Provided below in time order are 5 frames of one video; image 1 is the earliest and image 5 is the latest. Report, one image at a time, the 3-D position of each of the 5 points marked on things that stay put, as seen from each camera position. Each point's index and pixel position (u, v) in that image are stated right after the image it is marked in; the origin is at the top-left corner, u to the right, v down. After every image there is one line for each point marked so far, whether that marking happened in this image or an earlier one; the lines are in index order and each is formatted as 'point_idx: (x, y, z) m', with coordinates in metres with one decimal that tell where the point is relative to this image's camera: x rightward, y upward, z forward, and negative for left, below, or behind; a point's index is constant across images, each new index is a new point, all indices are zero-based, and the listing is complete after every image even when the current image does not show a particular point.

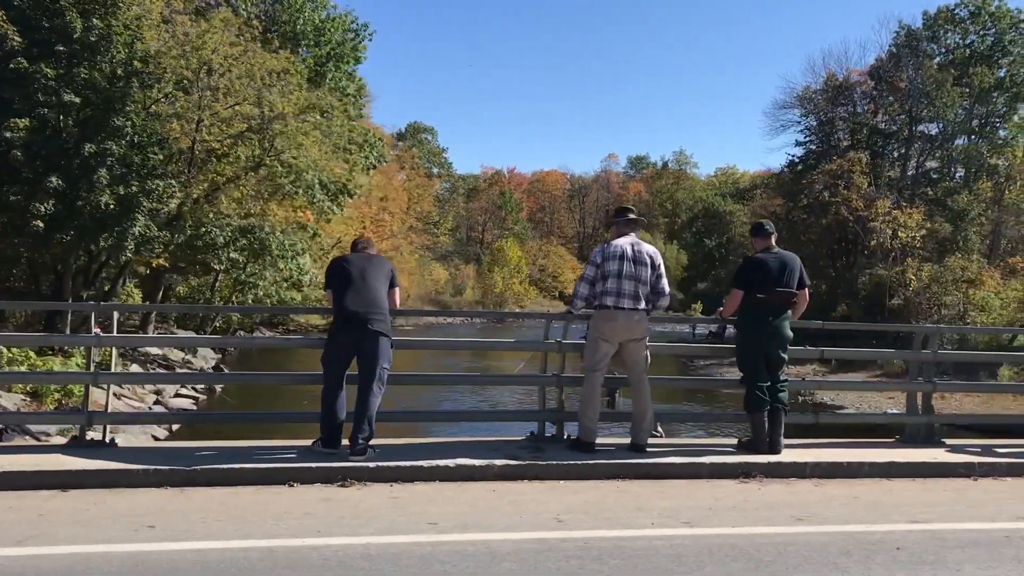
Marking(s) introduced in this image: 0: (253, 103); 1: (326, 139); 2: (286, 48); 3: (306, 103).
0: (-4.7, +3.3, +17.6) m
1: (-3.8, +3.0, +19.8) m
2: (-4.7, +4.9, +20.0) m
3: (-4.0, +3.6, +18.9) m
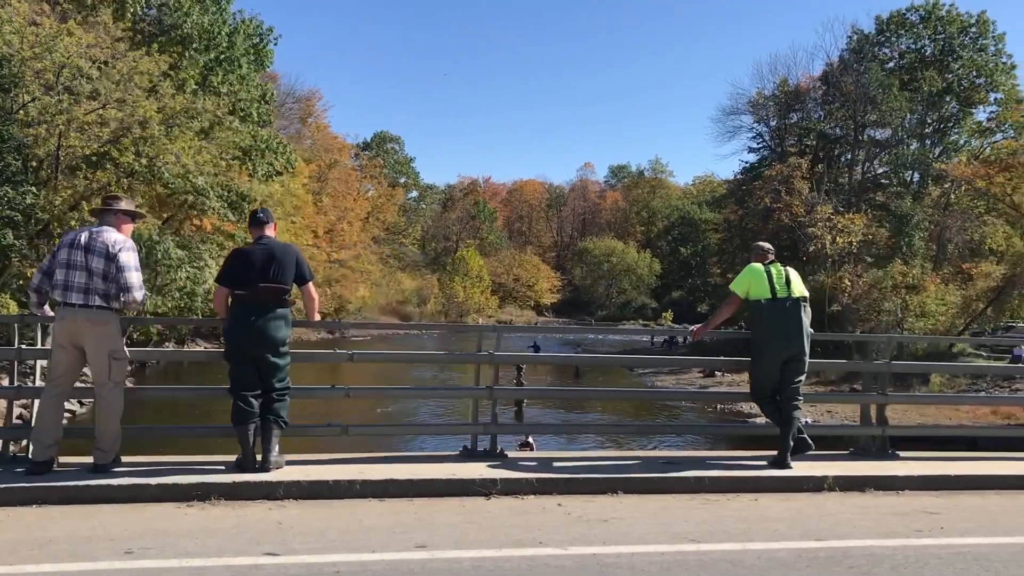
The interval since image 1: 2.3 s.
0: (-6.9, +3.2, +17.1) m
1: (-5.9, +2.8, +19.3) m
2: (-6.9, +4.7, +19.6) m
3: (-6.2, +3.4, +18.5) m
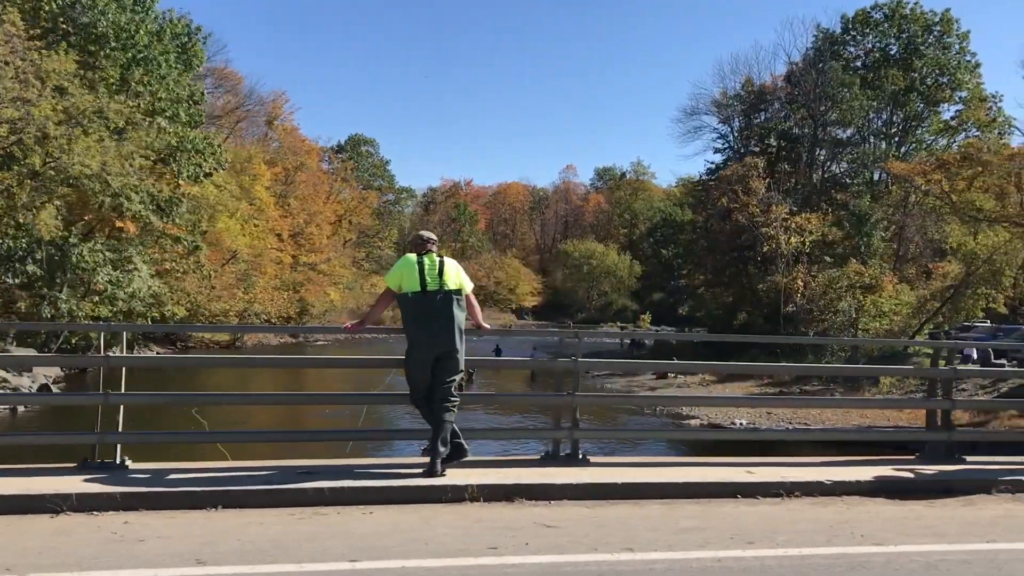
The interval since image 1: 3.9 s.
0: (-8.4, +3.1, +16.8) m
1: (-7.5, +2.7, +18.9) m
2: (-8.5, +4.6, +19.2) m
3: (-7.8, +3.3, +18.1) m
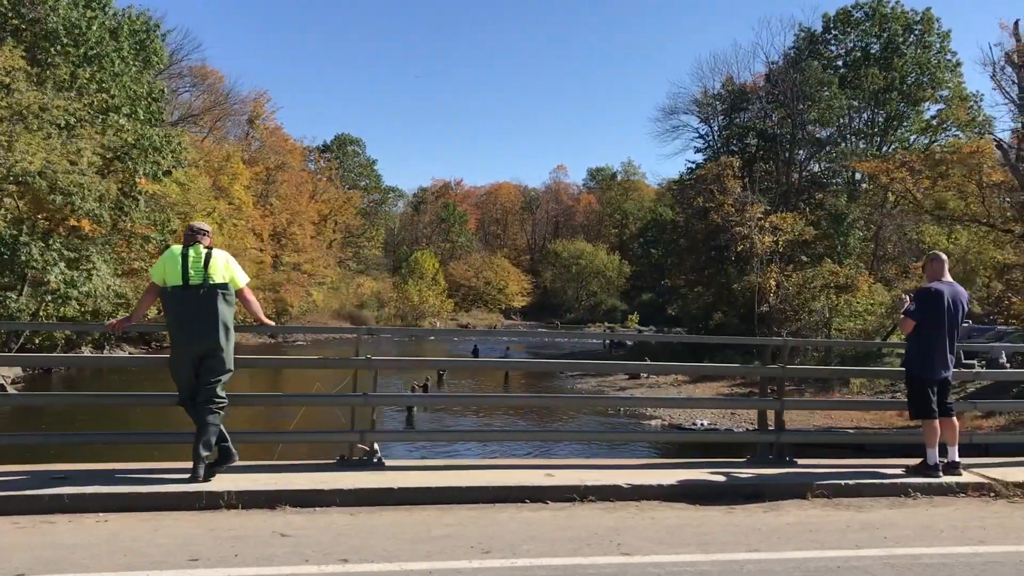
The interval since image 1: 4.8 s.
0: (-9.3, +3.1, +16.5) m
1: (-8.4, +2.8, +18.7) m
2: (-9.4, +4.7, +19.0) m
3: (-8.6, +3.4, +17.8) m
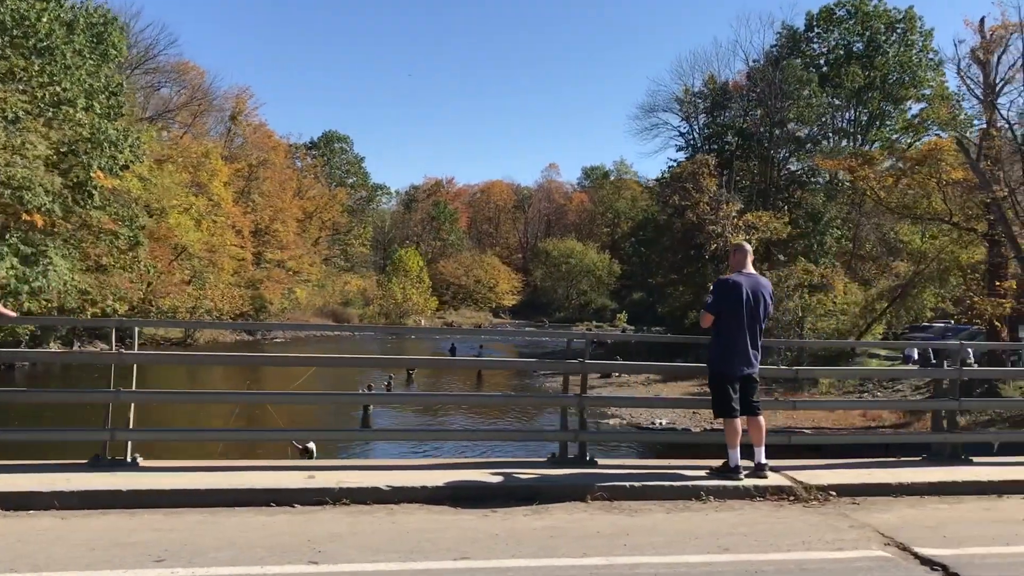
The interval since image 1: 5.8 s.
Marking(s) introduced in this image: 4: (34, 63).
0: (-10.2, +3.2, +16.3) m
1: (-9.3, +2.9, +18.5) m
2: (-10.3, +4.8, +18.7) m
3: (-9.6, +3.5, +17.6) m
4: (-9.7, +4.6, +20.0) m
